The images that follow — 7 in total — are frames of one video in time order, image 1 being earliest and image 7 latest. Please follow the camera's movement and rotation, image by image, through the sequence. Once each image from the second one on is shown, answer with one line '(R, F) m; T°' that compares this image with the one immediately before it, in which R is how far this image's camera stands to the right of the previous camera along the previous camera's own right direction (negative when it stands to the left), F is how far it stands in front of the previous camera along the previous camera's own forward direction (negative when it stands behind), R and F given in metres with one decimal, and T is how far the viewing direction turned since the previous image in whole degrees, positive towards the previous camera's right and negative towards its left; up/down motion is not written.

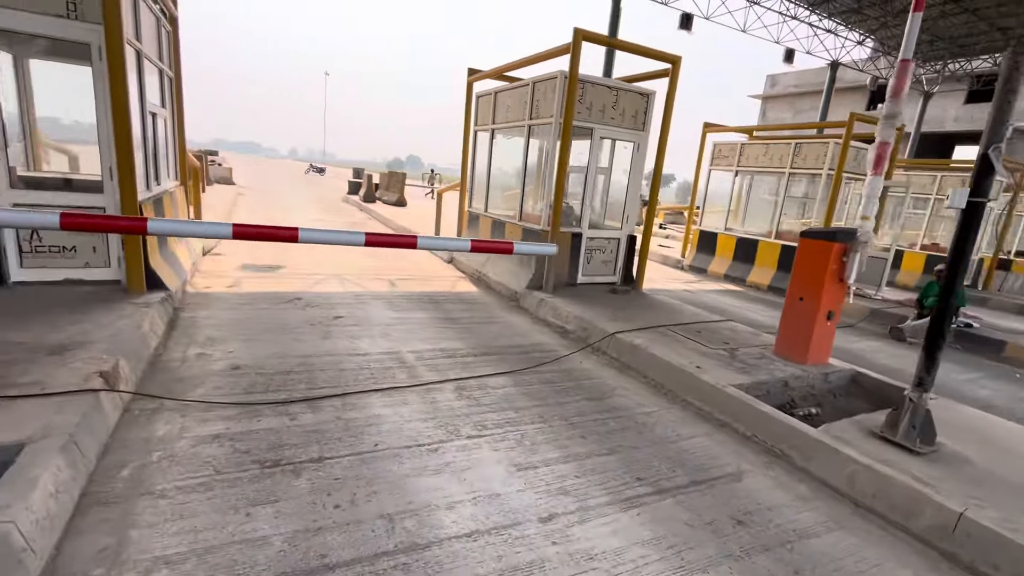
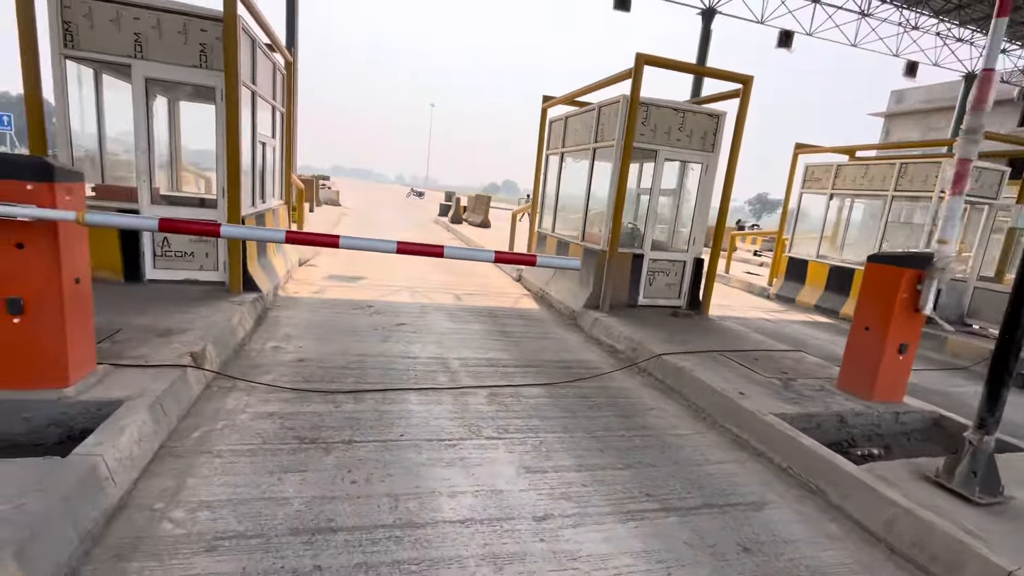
(+0.6, -0.2) m; -11°
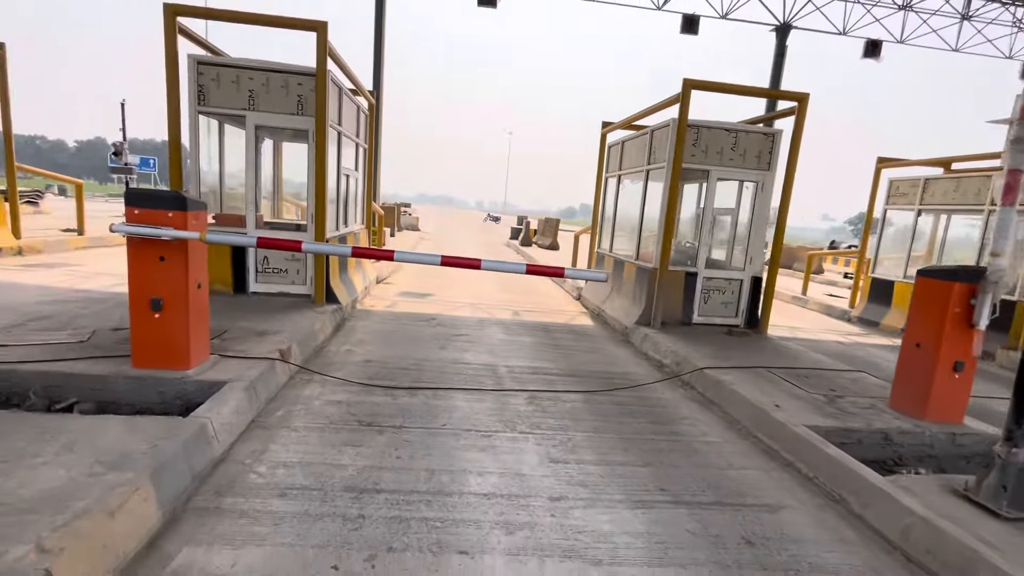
(+0.5, -0.5) m; -9°
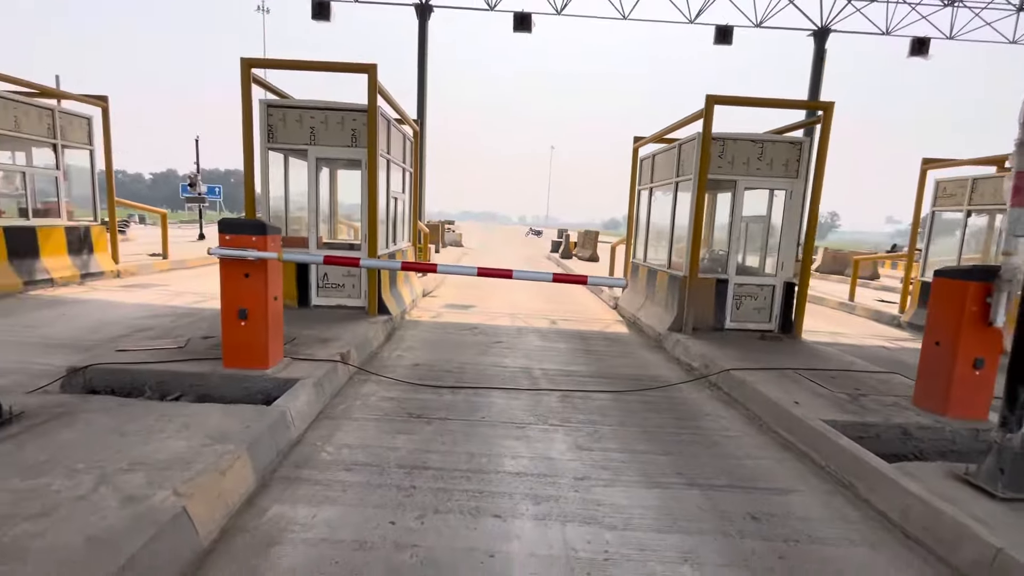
(+0.2, -0.6) m; -5°
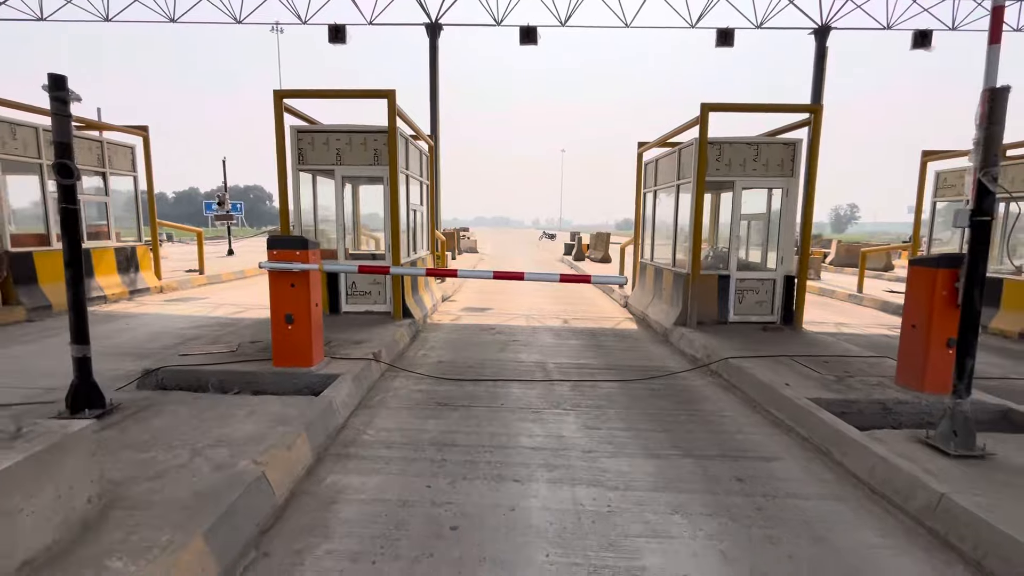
(0.0, -0.7) m; -2°
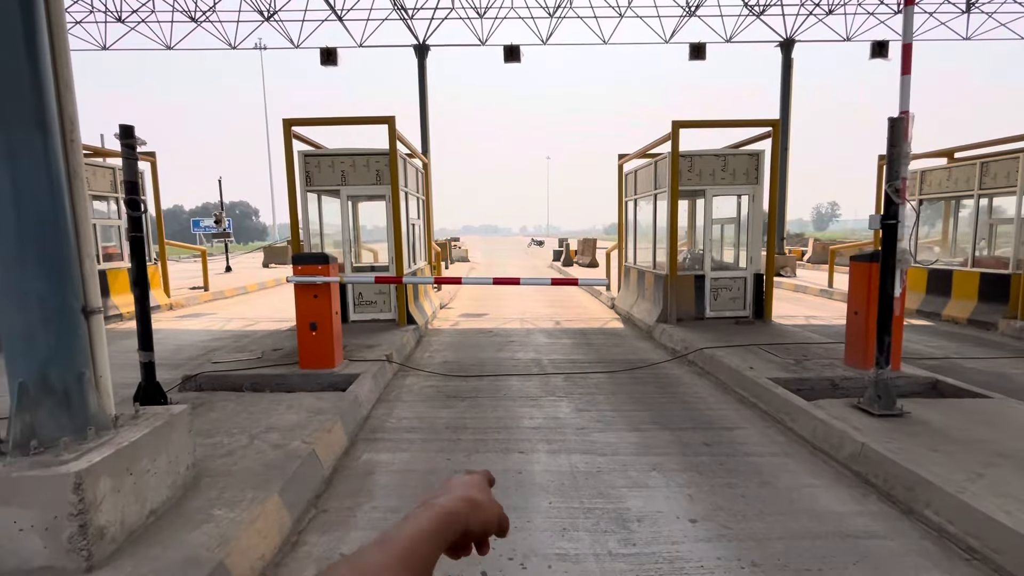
(-0.1, -0.9) m; +1°
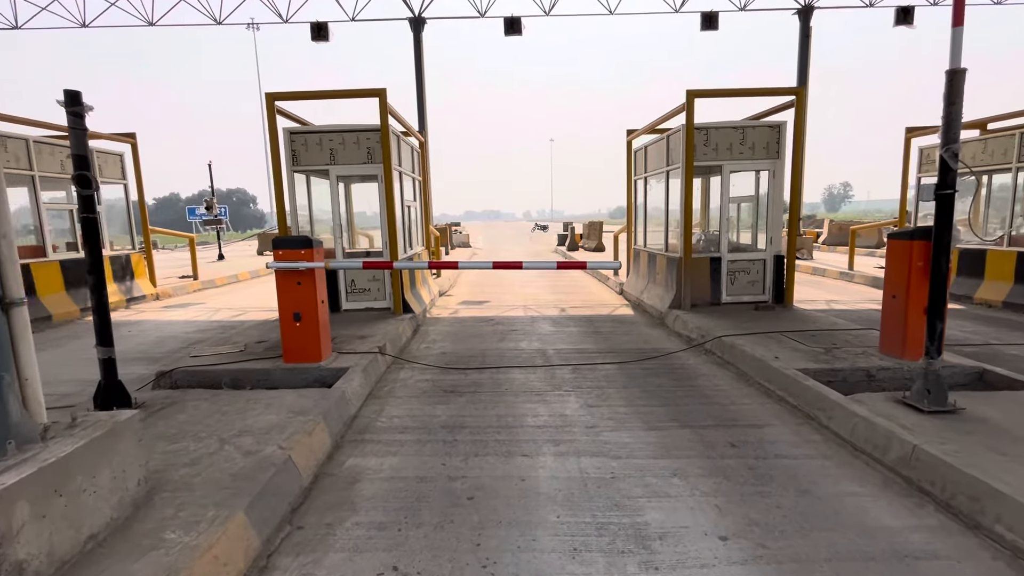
(+0.1, +0.6) m; -1°
